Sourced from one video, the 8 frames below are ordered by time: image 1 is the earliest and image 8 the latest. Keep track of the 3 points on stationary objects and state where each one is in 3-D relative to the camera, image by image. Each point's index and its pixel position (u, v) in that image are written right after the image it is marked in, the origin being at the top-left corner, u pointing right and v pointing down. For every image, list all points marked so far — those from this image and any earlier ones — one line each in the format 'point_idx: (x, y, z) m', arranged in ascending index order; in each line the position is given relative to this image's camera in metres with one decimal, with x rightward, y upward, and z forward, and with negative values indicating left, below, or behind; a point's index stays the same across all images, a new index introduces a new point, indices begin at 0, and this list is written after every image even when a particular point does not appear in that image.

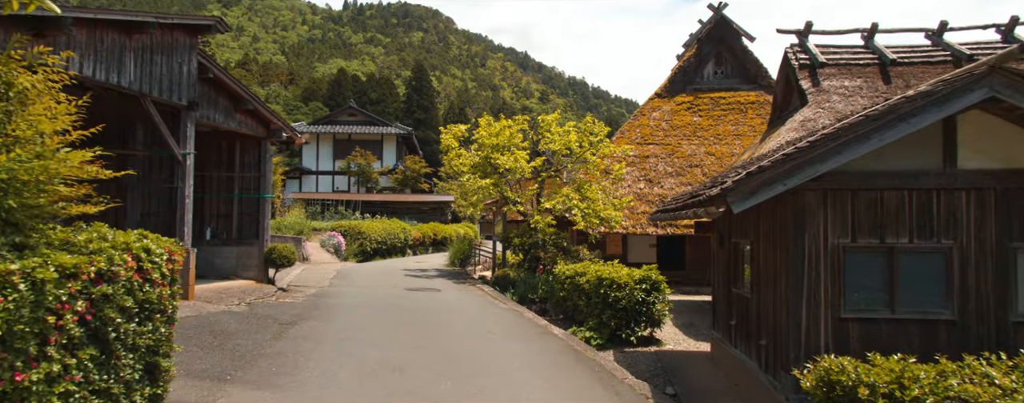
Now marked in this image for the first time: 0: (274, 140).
0: (-4.6, +1.2, +10.4) m
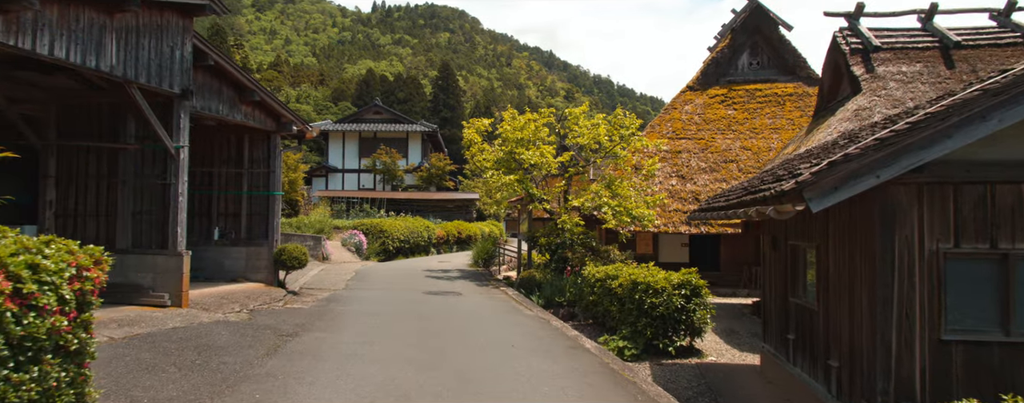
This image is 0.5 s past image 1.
0: (-4.1, +1.2, +9.8) m
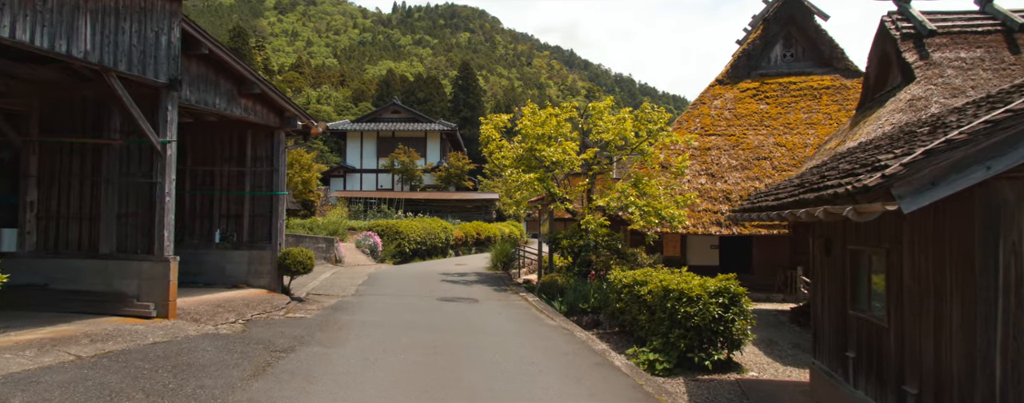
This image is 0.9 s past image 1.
0: (-3.8, +1.2, +9.2) m
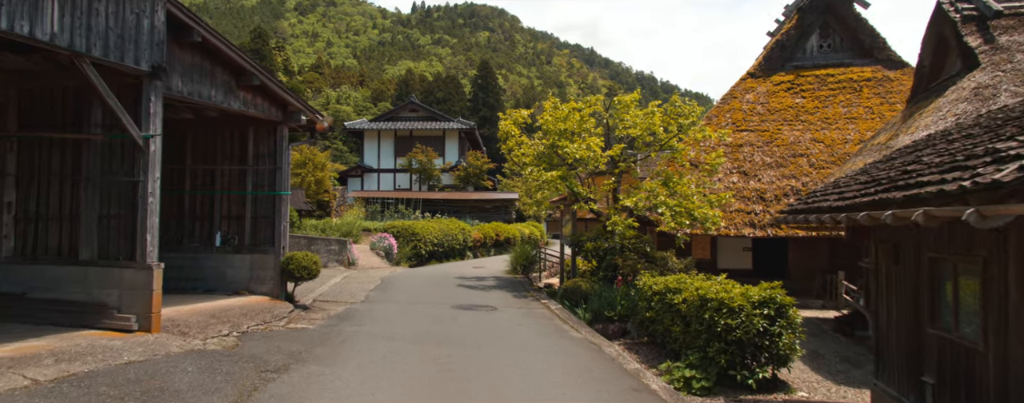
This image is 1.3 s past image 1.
0: (-3.4, +1.2, +8.5) m
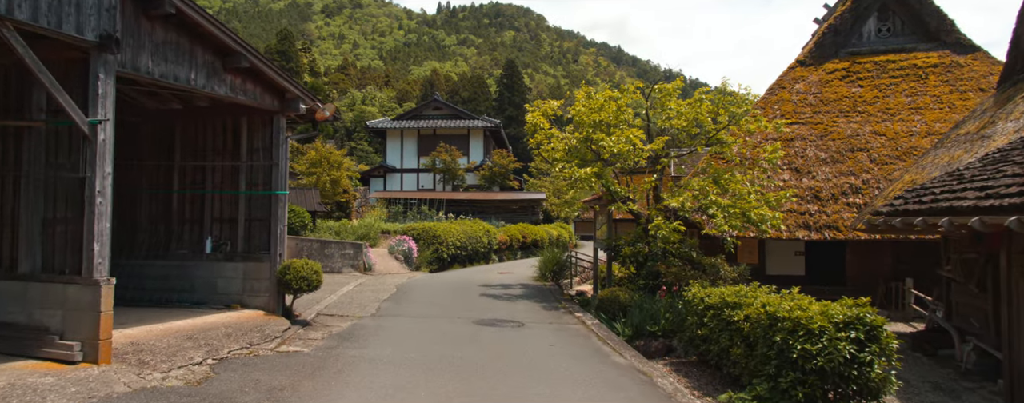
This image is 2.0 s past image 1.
0: (-3.0, +1.2, +7.5) m
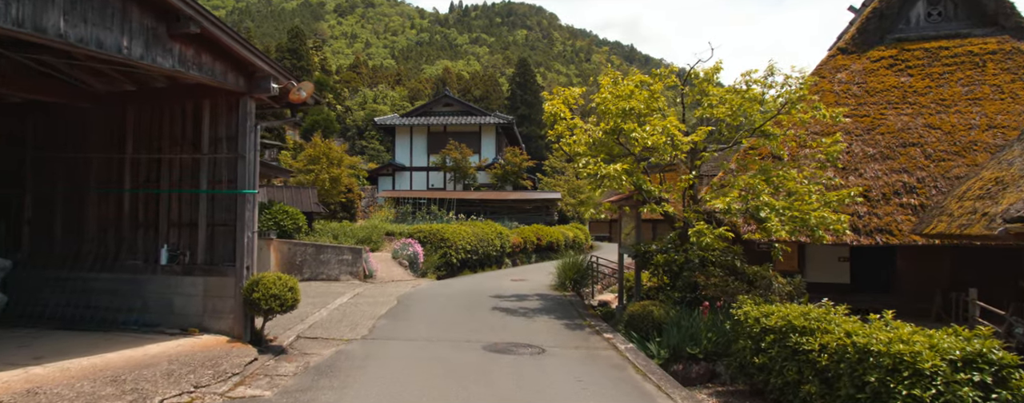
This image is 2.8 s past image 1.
0: (-2.8, +1.2, +6.2) m
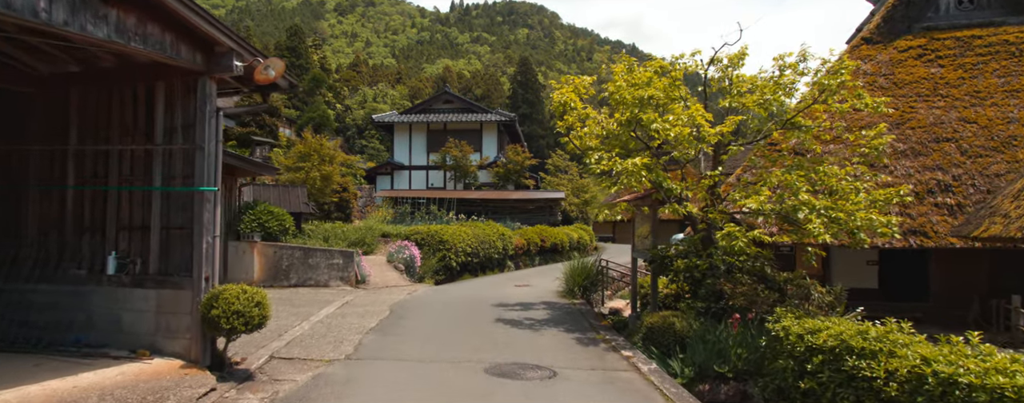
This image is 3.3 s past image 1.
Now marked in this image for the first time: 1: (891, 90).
0: (-2.8, +1.2, +5.2) m
1: (+9.8, +2.9, +13.8) m
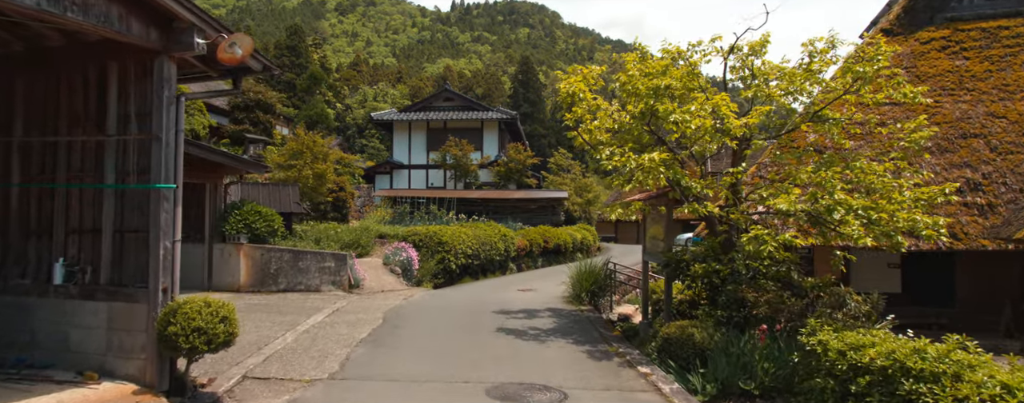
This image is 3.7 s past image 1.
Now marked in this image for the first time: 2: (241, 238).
0: (-2.7, +1.2, +4.5) m
1: (+9.9, +2.9, +13.1) m
2: (-5.3, -0.7, +10.7) m
